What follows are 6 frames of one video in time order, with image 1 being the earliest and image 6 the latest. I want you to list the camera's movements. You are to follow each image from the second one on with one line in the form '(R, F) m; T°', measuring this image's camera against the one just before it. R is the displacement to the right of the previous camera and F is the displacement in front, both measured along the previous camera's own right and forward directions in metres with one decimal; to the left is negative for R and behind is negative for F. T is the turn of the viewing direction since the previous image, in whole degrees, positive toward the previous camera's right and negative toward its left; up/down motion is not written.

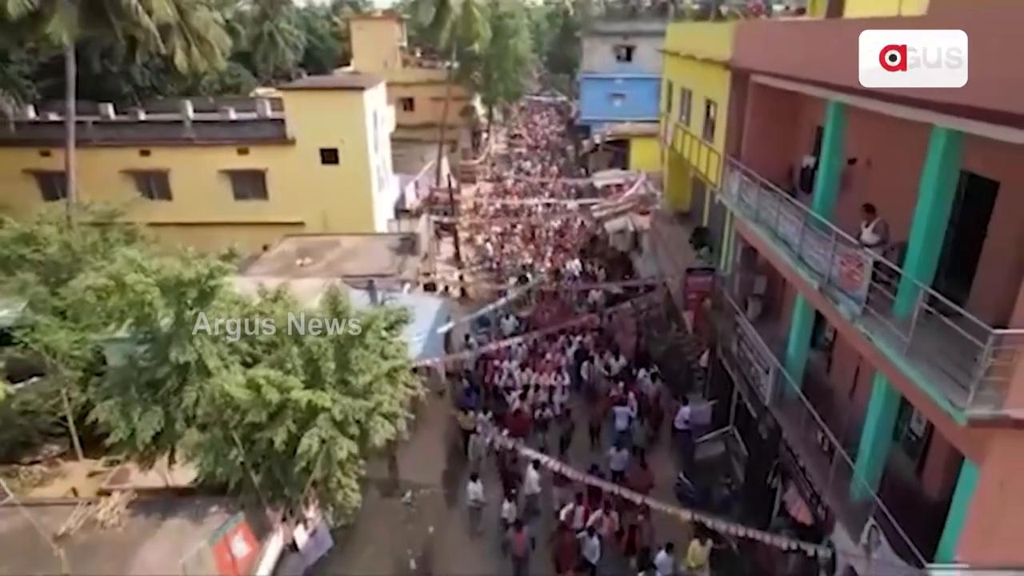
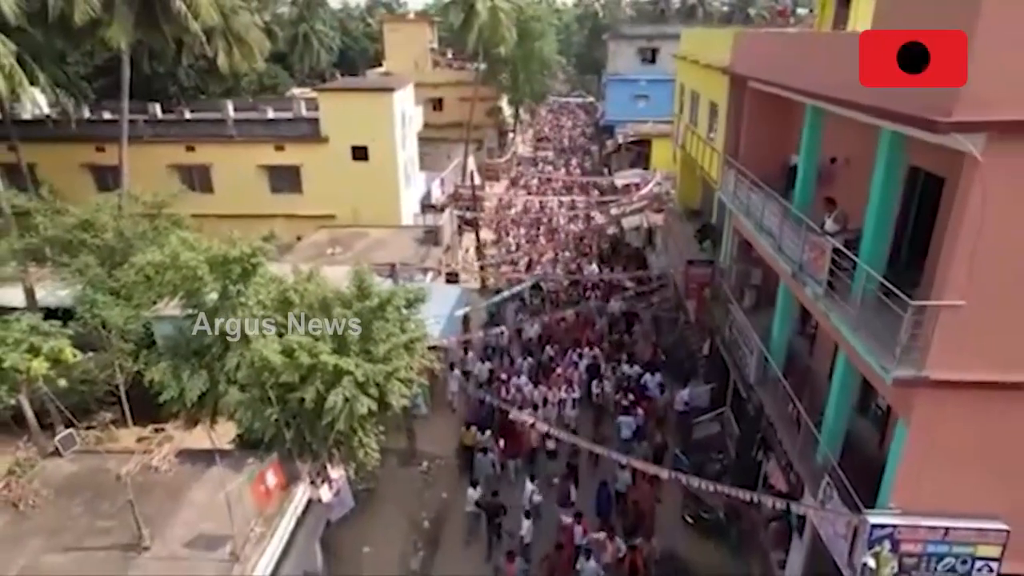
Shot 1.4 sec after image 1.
(+0.3, -1.1) m; -2°
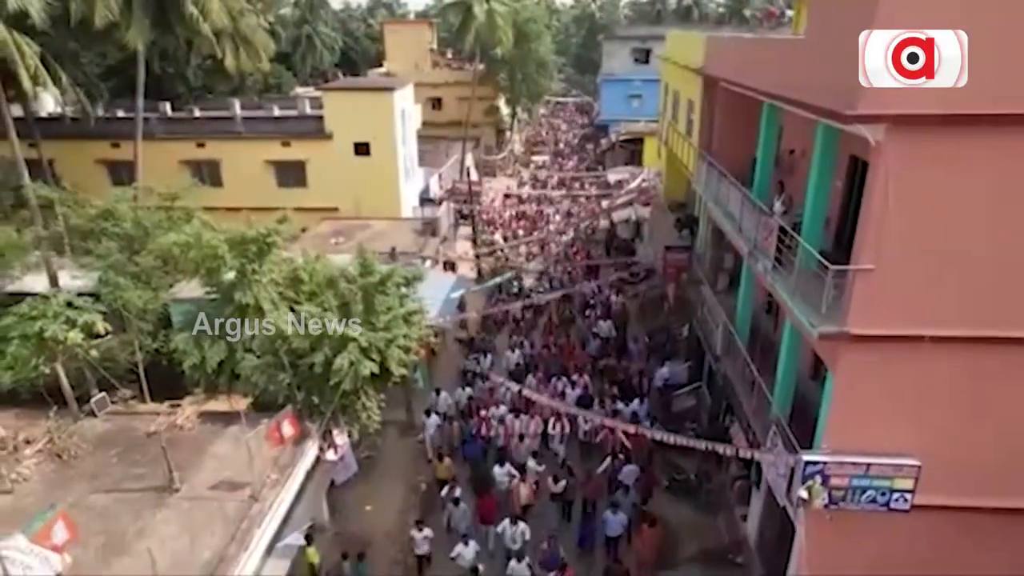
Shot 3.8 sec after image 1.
(+0.2, -1.2) m; 0°
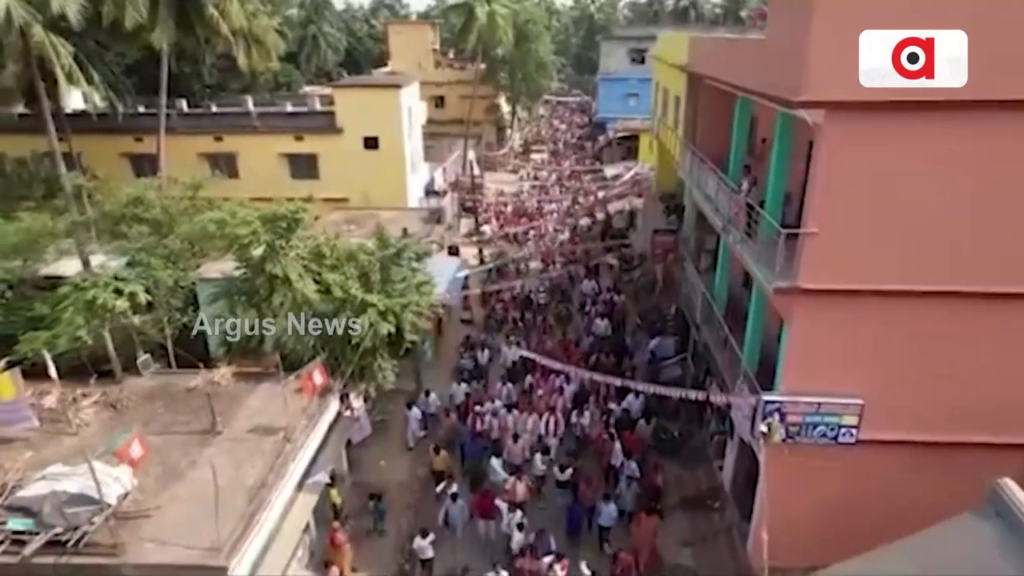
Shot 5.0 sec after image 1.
(0.0, -1.4) m; 0°
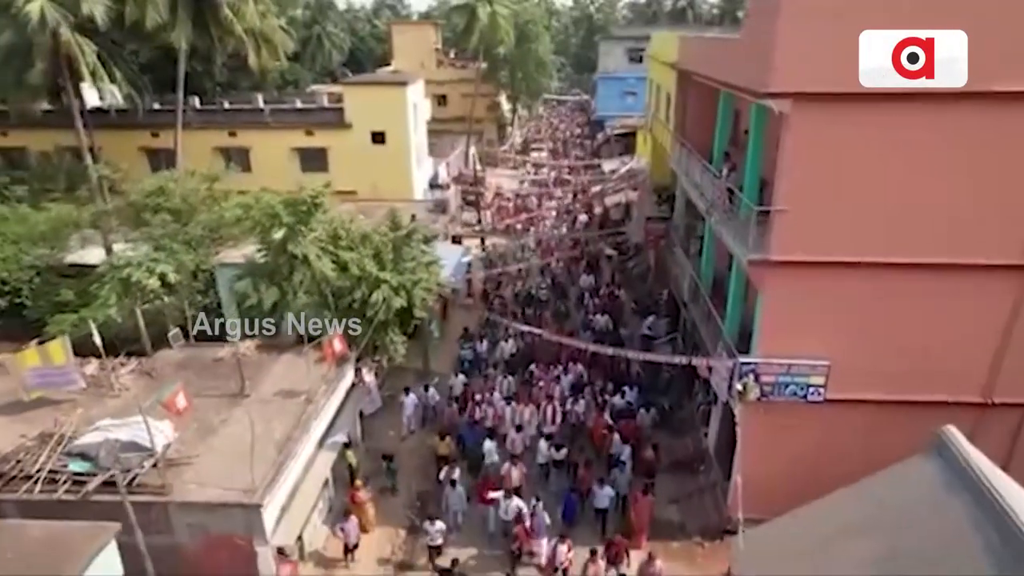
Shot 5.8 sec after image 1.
(0.0, -1.1) m; 0°
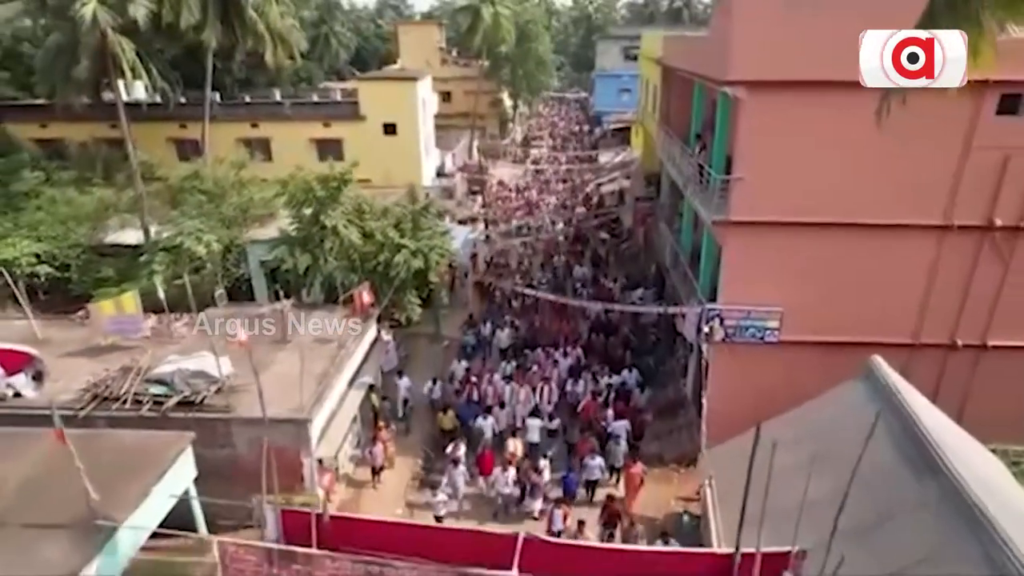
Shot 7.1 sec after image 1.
(0.0, -2.1) m; 0°
